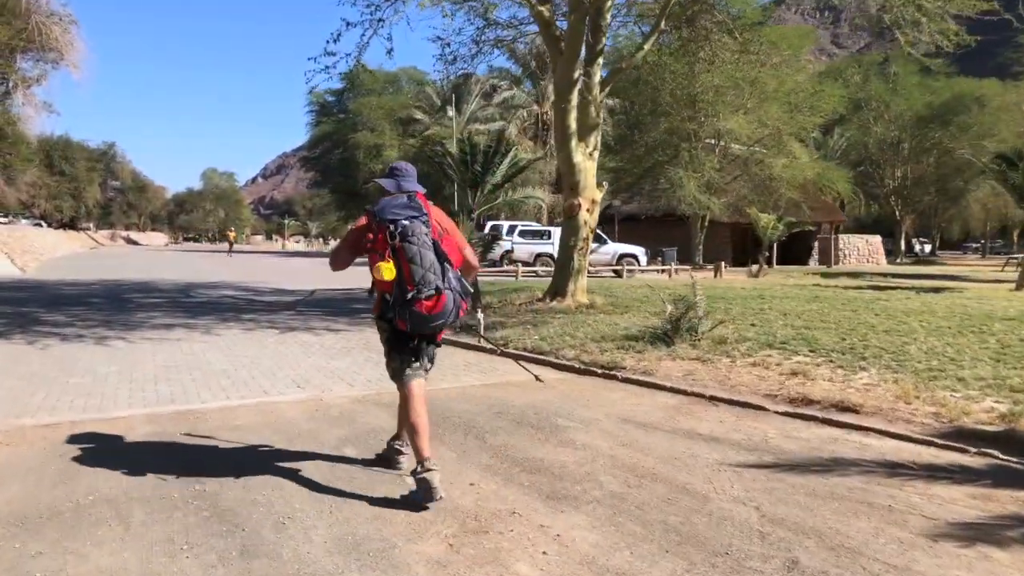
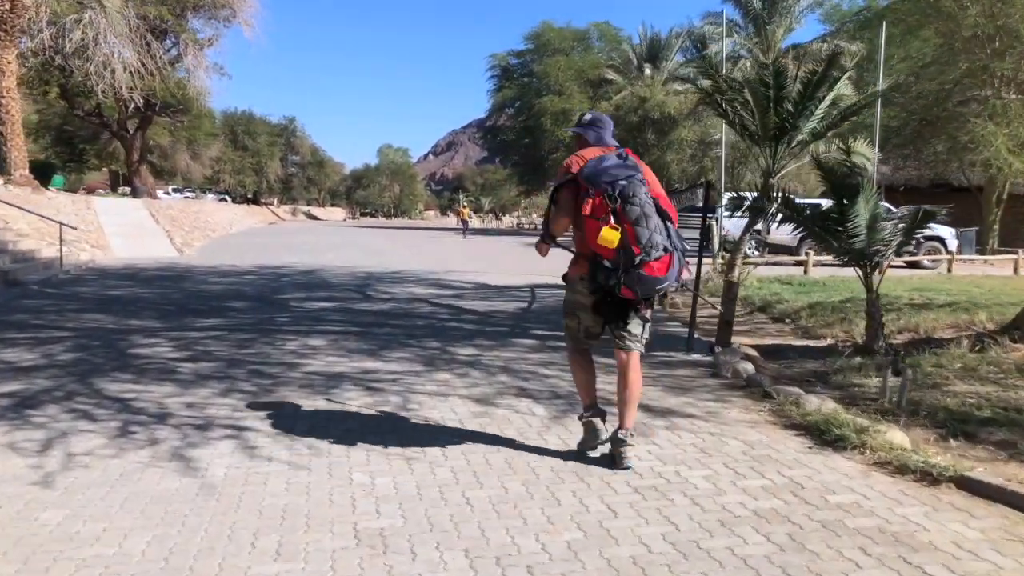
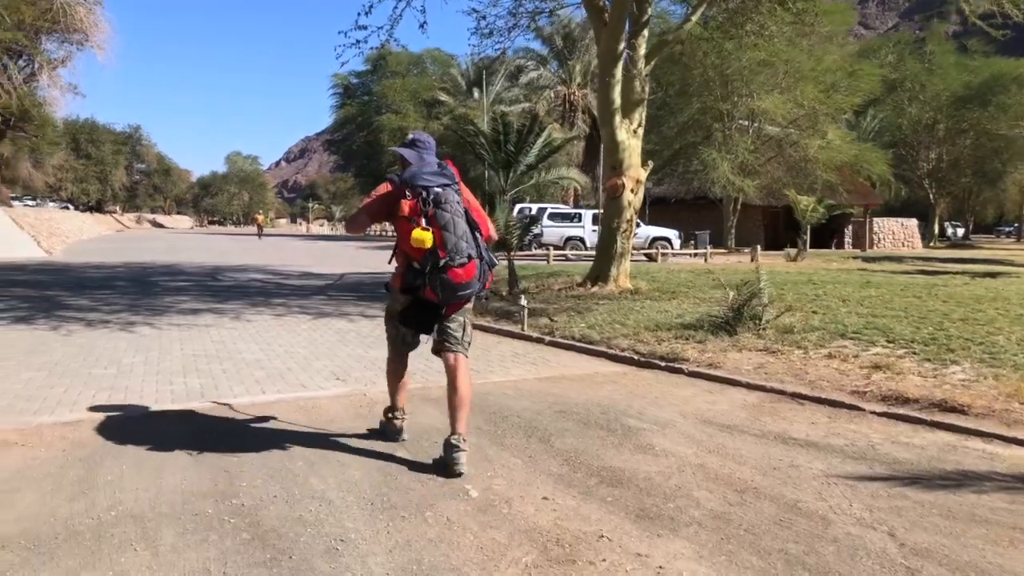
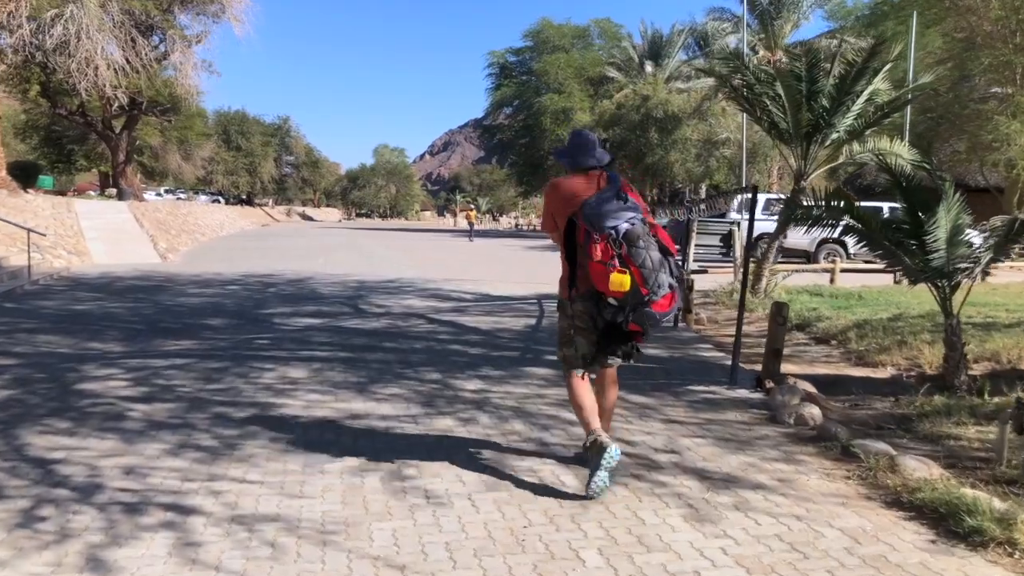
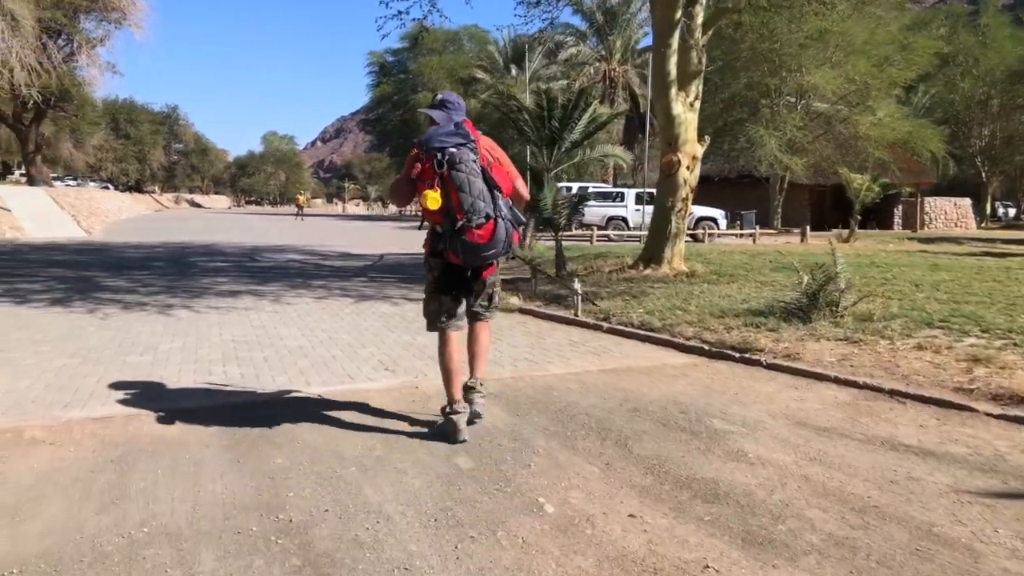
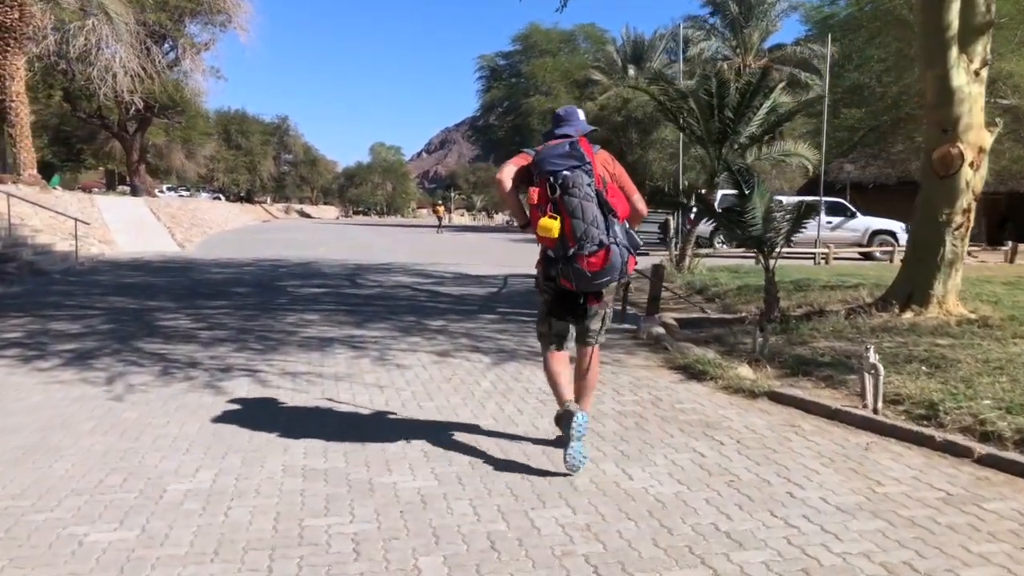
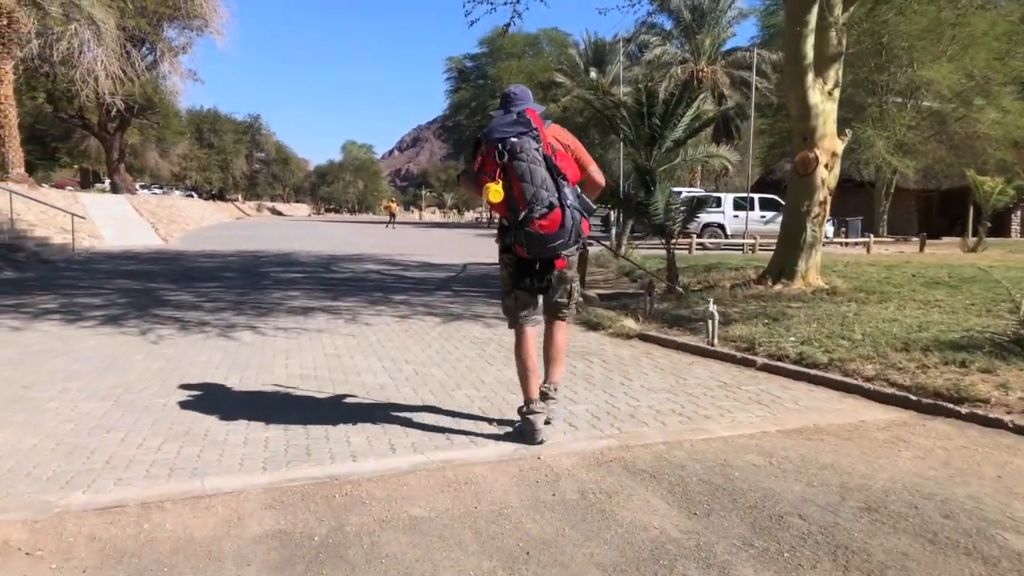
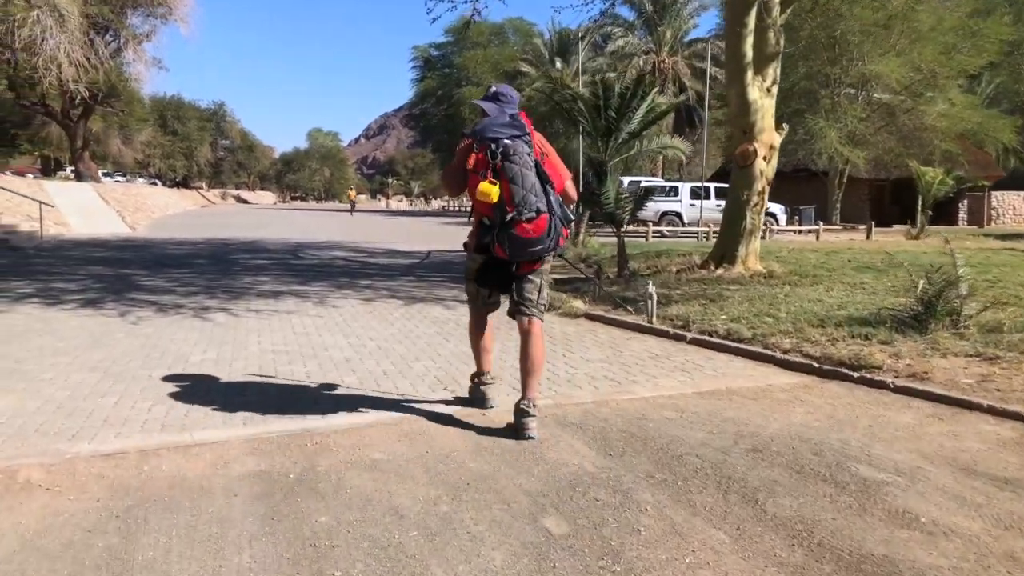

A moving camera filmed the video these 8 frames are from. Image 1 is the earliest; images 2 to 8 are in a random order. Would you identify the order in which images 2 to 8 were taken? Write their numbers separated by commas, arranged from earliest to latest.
3, 5, 8, 7, 6, 2, 4
